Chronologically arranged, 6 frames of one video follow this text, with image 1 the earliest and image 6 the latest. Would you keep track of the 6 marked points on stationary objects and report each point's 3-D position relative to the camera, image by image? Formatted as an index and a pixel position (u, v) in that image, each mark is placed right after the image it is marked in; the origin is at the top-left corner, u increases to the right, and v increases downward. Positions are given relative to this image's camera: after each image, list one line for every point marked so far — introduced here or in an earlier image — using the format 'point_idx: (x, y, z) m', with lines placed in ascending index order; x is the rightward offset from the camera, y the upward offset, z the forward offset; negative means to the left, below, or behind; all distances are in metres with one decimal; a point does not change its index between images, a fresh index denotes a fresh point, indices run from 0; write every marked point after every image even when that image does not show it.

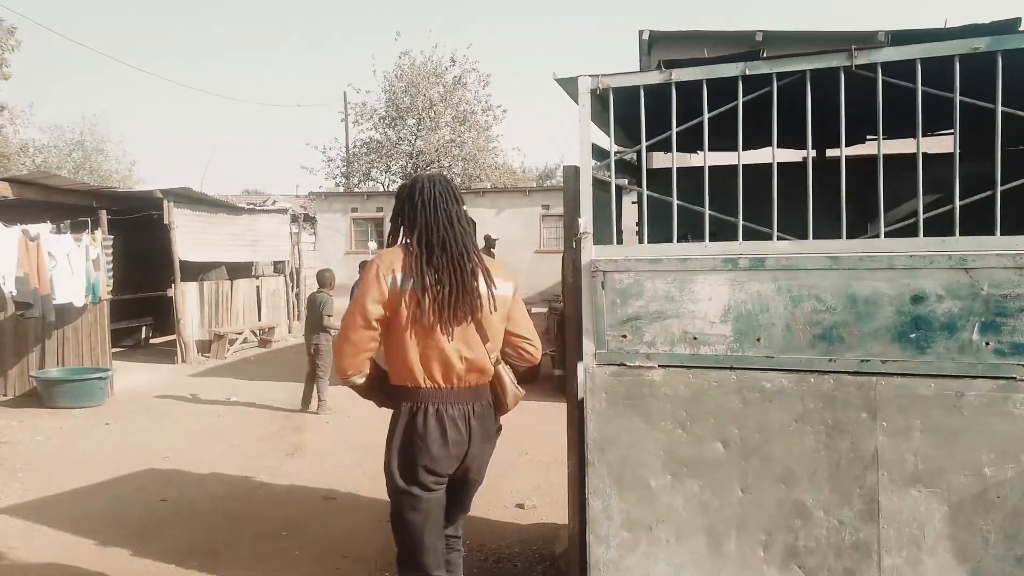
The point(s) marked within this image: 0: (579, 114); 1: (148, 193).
0: (+0.2, +0.6, +2.8) m
1: (-5.0, +1.3, +10.5) m
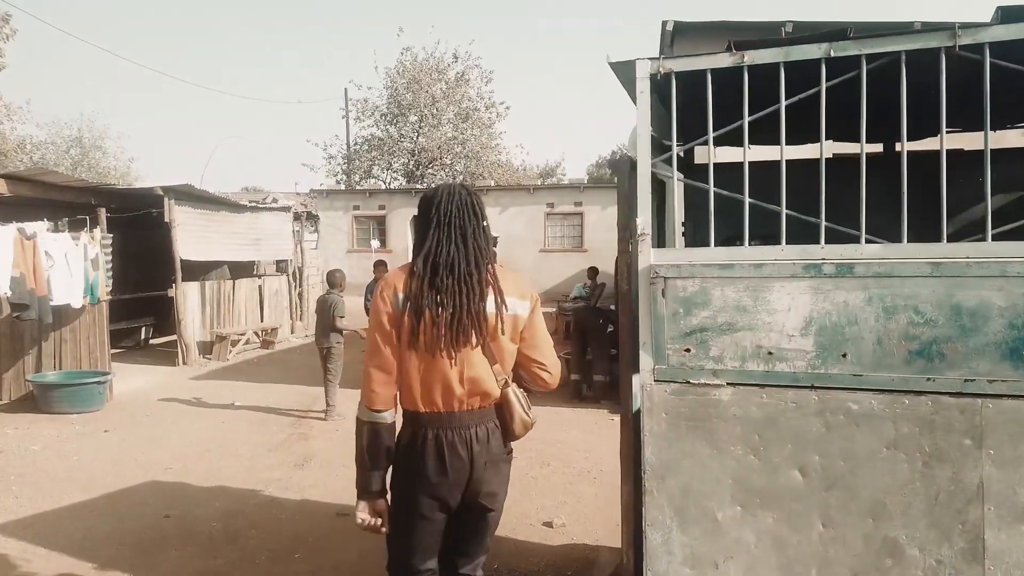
0: (+0.4, +0.6, +2.5) m
1: (-4.8, +1.3, +10.2) m
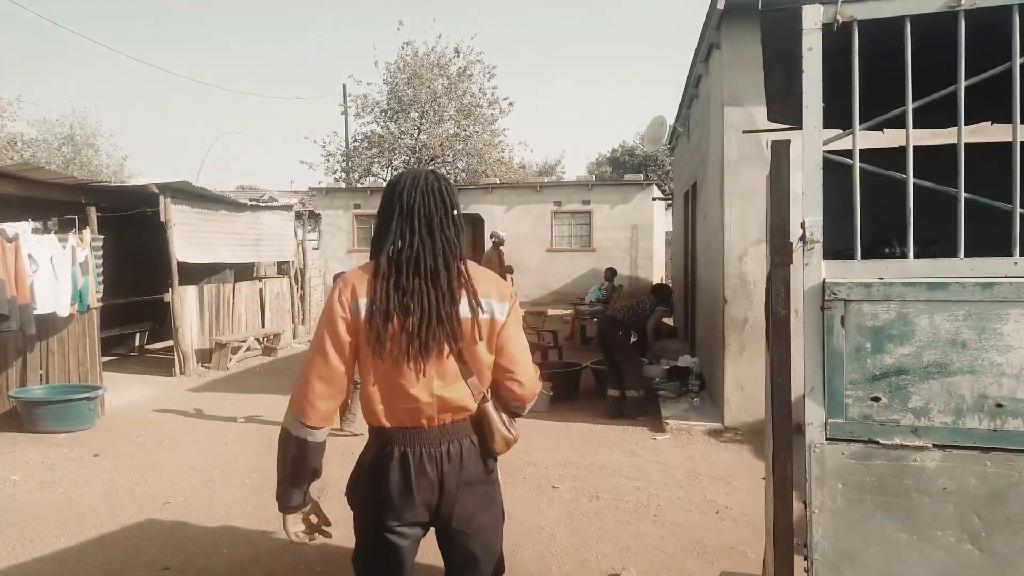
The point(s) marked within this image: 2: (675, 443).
0: (+0.7, +0.5, +1.8) m
1: (-4.6, +1.2, +9.5) m
2: (+1.3, -1.3, +6.2) m
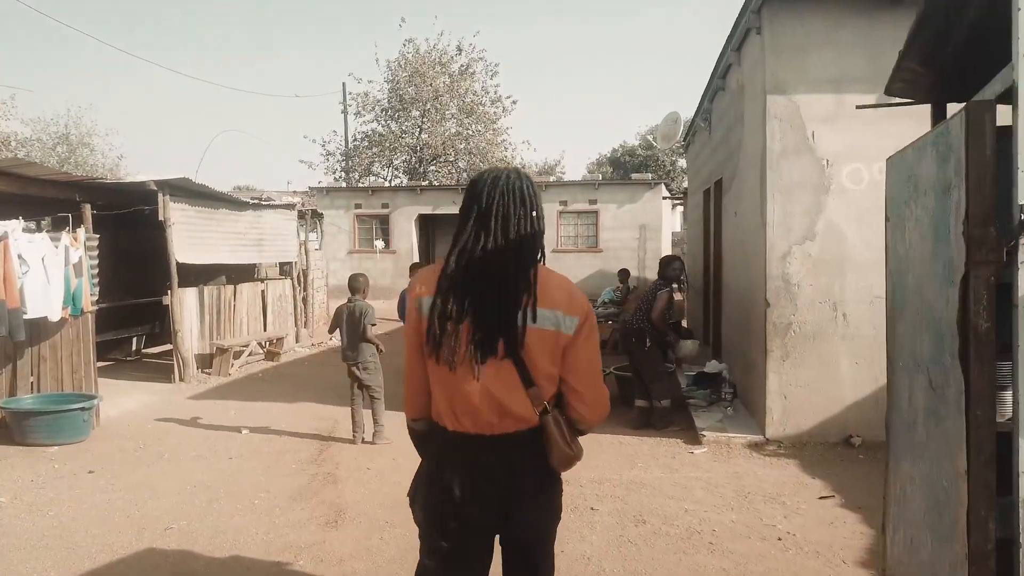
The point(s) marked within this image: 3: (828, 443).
0: (+0.9, +0.5, +1.4) m
1: (-4.4, +1.2, +9.1) m
2: (+1.5, -1.3, +5.8) m
3: (+2.4, -1.2, +5.9) m
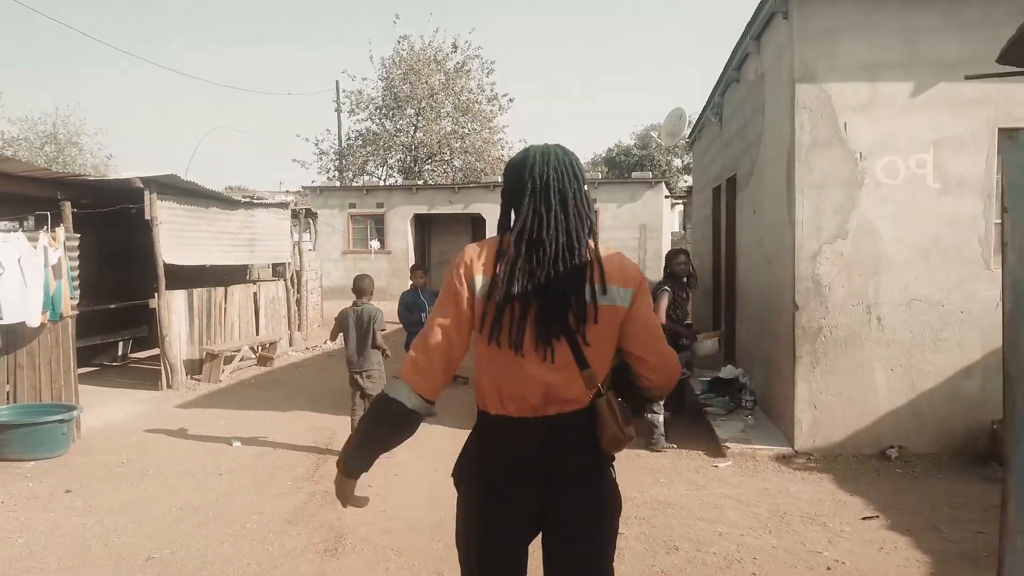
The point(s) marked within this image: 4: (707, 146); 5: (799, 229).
0: (+1.0, +0.5, +1.0) m
1: (-4.4, +1.2, +8.6) m
2: (+1.6, -1.3, +5.4) m
3: (+2.5, -1.2, +5.5) m
4: (+2.8, +2.0, +10.9) m
5: (+2.1, +0.4, +5.5) m
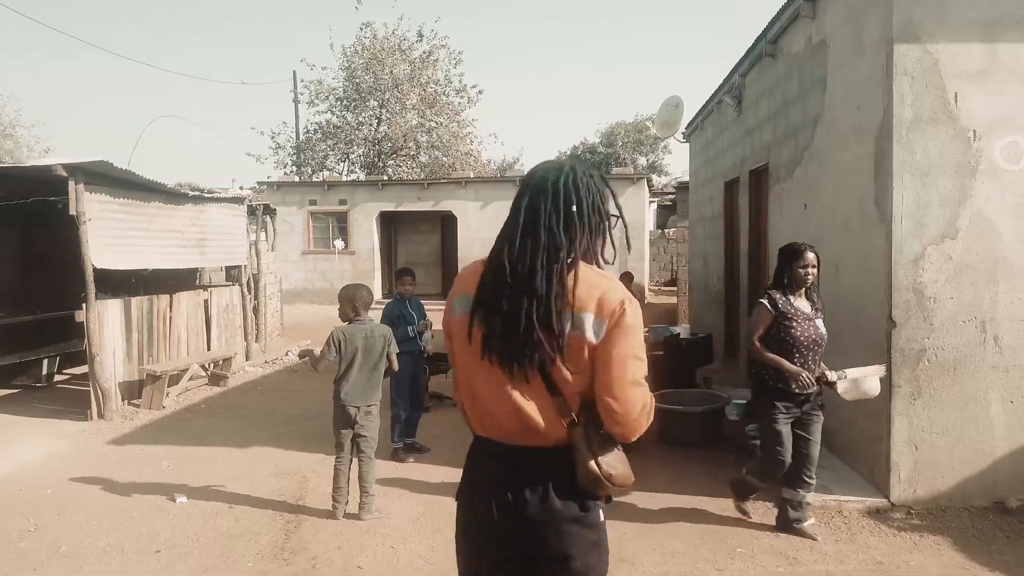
0: (+1.4, +0.4, -0.2) m
1: (-4.4, +1.1, +7.2) m
2: (+1.8, -1.4, +4.3) m
3: (+2.7, -1.3, +4.4) m
4: (+2.6, +2.0, +9.8) m
5: (+2.2, +0.4, +4.4) m
